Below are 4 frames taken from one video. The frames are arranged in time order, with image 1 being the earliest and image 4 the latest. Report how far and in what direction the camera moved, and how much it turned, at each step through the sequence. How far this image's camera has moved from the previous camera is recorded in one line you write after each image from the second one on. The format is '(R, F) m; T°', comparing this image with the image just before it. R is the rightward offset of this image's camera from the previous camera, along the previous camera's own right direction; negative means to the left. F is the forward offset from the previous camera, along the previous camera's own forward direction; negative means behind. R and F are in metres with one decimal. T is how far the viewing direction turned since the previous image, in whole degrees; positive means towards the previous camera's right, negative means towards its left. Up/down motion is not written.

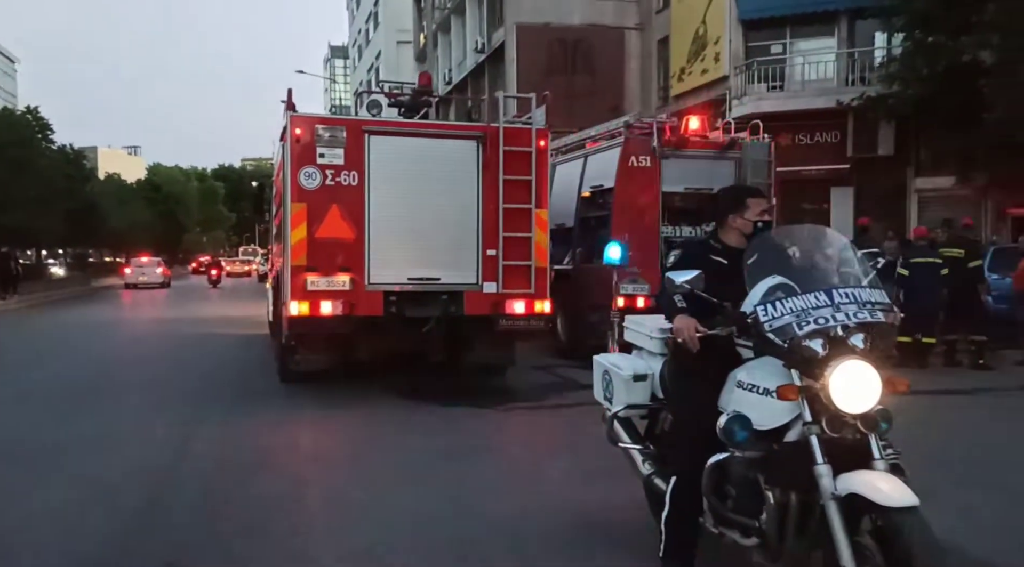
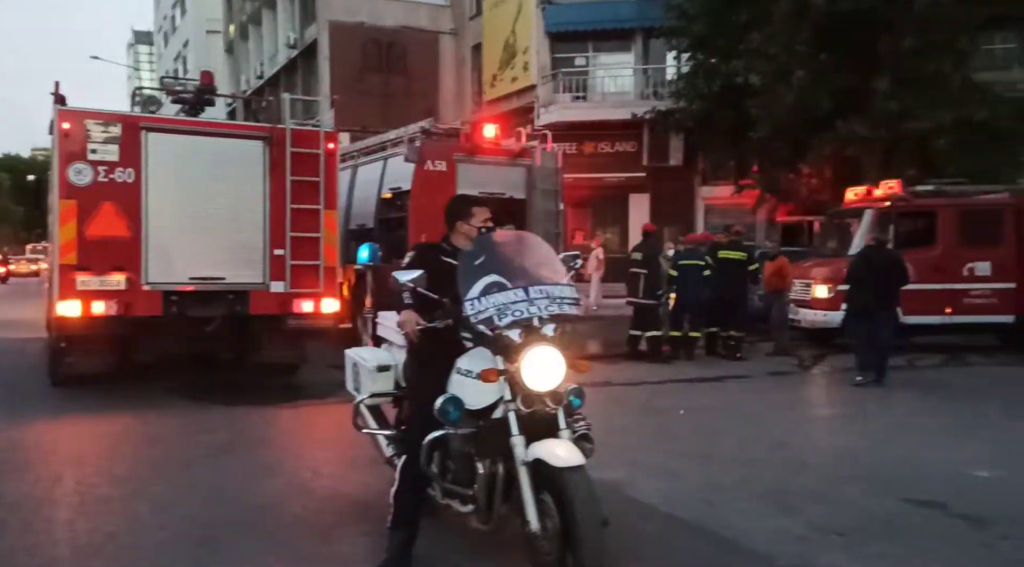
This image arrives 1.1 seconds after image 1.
(+0.3, -0.5) m; +10°
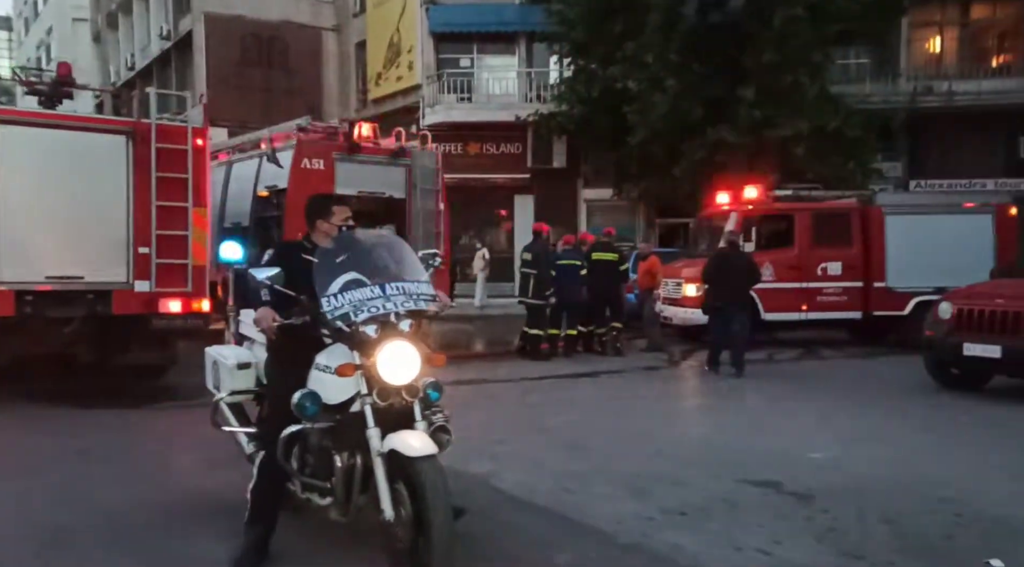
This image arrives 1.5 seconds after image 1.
(+0.1, -0.1) m; +6°
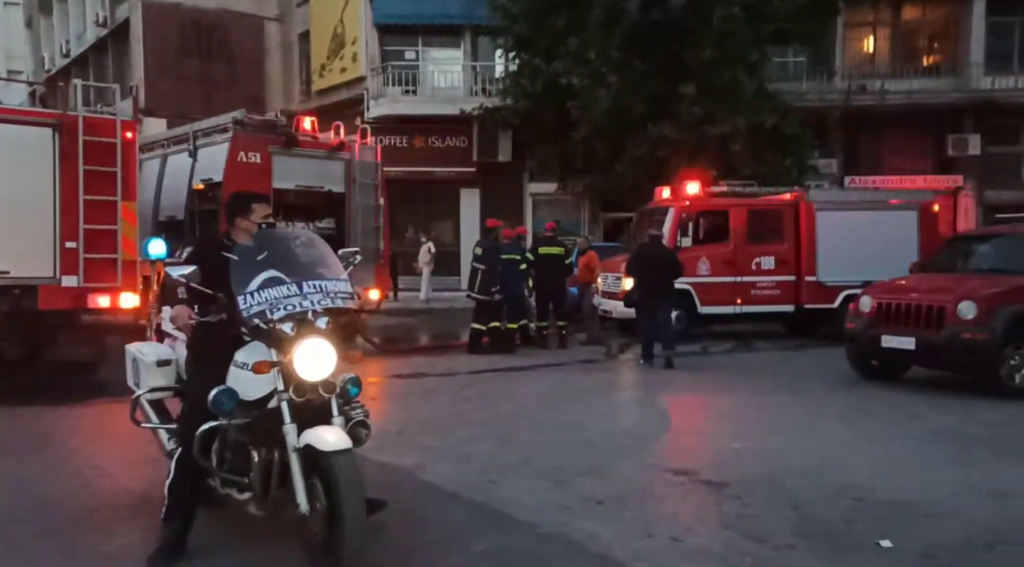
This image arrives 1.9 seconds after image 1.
(+0.1, -0.1) m; +3°
